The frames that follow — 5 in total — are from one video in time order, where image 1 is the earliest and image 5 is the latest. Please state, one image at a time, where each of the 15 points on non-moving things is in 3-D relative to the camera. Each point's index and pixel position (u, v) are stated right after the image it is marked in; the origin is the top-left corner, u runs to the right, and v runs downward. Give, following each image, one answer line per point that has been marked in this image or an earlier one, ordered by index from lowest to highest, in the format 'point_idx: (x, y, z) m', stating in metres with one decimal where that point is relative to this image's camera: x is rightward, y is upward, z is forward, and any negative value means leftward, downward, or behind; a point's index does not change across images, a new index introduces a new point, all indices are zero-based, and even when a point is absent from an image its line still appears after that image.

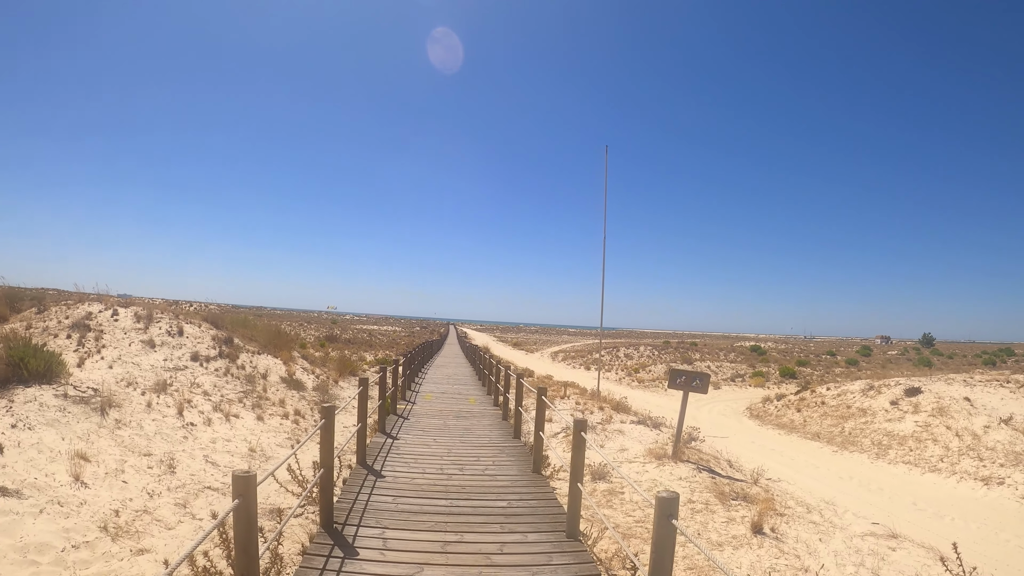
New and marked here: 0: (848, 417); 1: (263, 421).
0: (+11.1, -4.3, +14.9) m
1: (-4.9, -2.6, +8.8) m
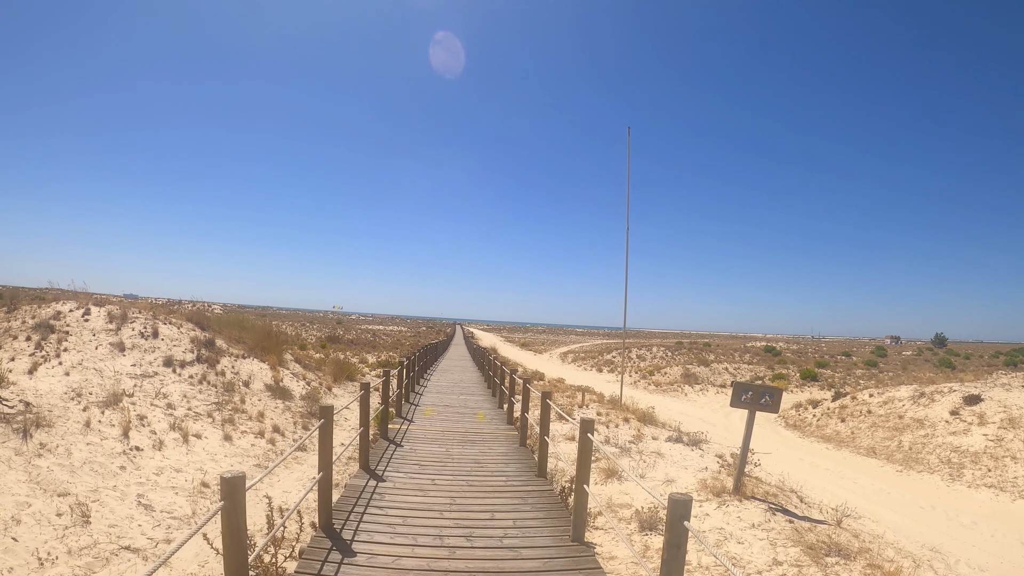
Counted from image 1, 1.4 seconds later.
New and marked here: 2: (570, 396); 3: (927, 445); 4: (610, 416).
0: (+11.5, -4.1, +13.2) m
1: (-4.6, -2.5, +7.3) m
2: (+2.0, -3.8, +15.8) m
3: (+11.1, -4.2, +12.0) m
4: (+2.5, -3.3, +11.6) m
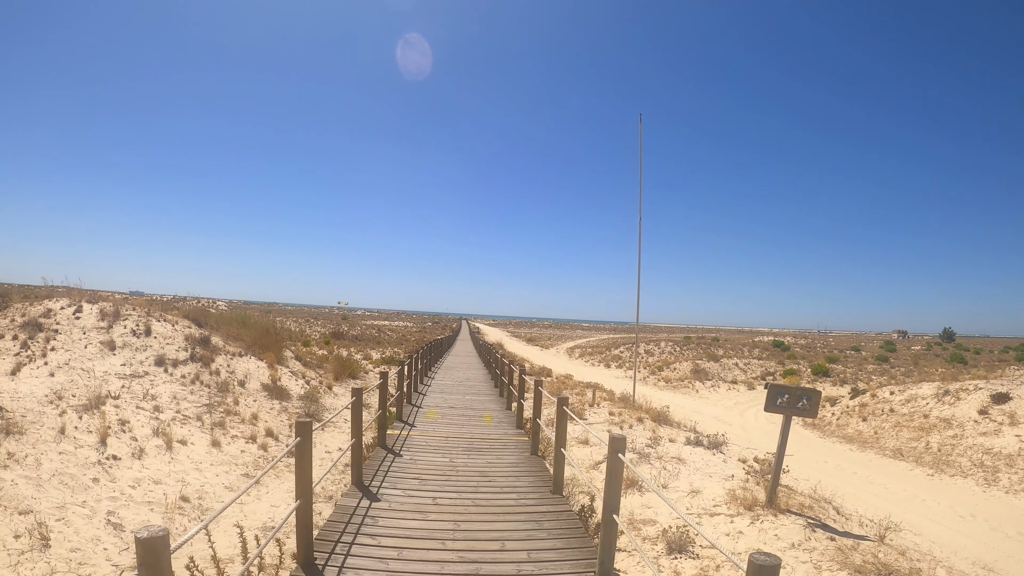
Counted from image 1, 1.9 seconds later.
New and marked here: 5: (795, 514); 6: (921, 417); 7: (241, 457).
0: (+11.7, -3.9, +12.6) m
1: (-4.5, -2.4, +6.8) m
2: (+2.3, -3.6, +15.3) m
3: (+11.3, -4.0, +11.4) m
4: (+2.7, -3.1, +11.0) m
5: (+3.5, -2.8, +5.6) m
6: (+12.2, -3.8, +13.4) m
7: (-4.1, -2.6, +6.8) m
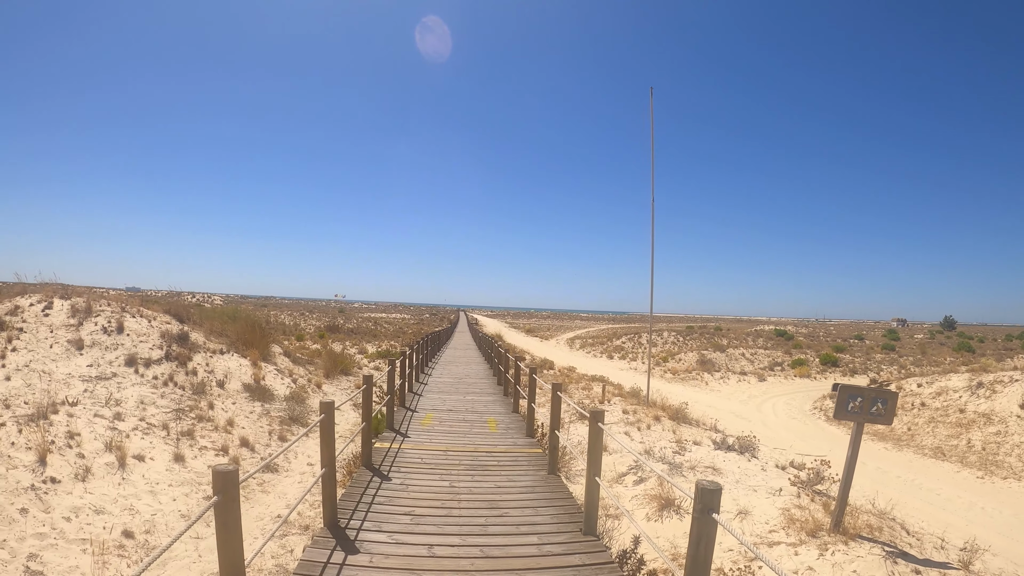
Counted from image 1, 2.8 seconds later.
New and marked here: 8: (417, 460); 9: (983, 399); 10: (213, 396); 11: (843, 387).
0: (+11.8, -3.5, +11.7) m
1: (-4.3, -2.3, +5.9) m
2: (+2.4, -3.2, +14.3) m
3: (+11.4, -3.6, +10.5) m
4: (+2.9, -2.9, +10.1) m
5: (+3.7, -2.6, +4.6) m
6: (+12.3, -3.4, +12.5) m
7: (-3.9, -2.4, +5.8) m
8: (-1.3, -2.3, +6.0) m
9: (+13.3, -3.1, +12.7) m
10: (-6.0, -2.2, +9.0) m
11: (+3.4, -1.0, +4.7) m
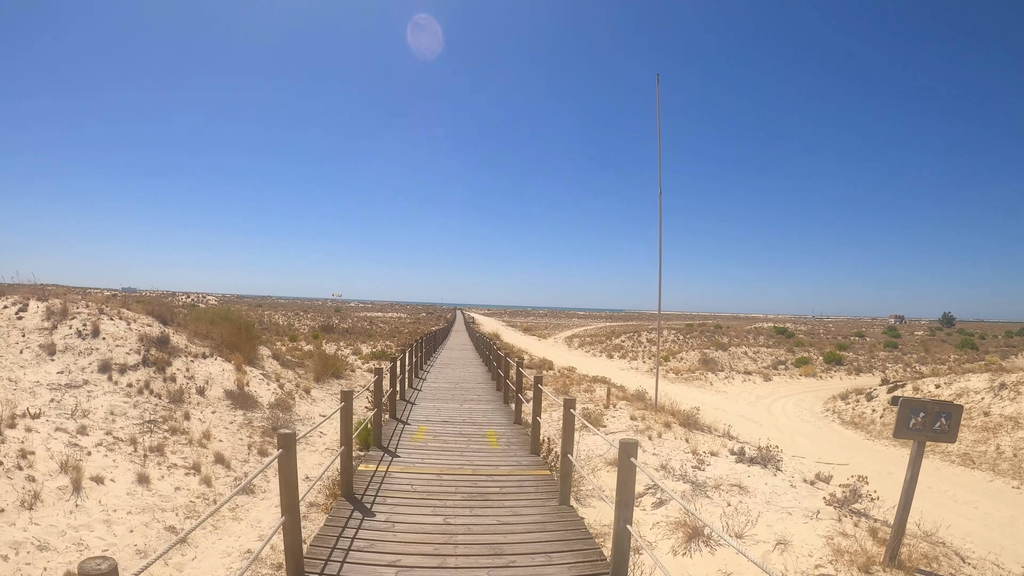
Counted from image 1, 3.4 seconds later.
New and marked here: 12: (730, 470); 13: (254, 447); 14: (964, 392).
0: (+11.9, -3.5, +11.1) m
1: (-4.3, -2.3, +5.2) m
2: (+2.4, -3.2, +13.7) m
3: (+11.4, -3.6, +9.9) m
4: (+2.9, -2.8, +9.5) m
5: (+3.7, -2.6, +4.0) m
6: (+12.4, -3.3, +11.9) m
7: (-3.9, -2.4, +5.2) m
8: (-1.2, -2.3, +5.3) m
9: (+13.3, -3.0, +12.1) m
10: (-5.9, -2.2, +8.3) m
11: (+3.5, -1.0, +4.1) m
12: (+3.2, -2.6, +6.5) m
13: (-4.0, -2.5, +7.0) m
14: (+13.6, -3.1, +13.6) m
